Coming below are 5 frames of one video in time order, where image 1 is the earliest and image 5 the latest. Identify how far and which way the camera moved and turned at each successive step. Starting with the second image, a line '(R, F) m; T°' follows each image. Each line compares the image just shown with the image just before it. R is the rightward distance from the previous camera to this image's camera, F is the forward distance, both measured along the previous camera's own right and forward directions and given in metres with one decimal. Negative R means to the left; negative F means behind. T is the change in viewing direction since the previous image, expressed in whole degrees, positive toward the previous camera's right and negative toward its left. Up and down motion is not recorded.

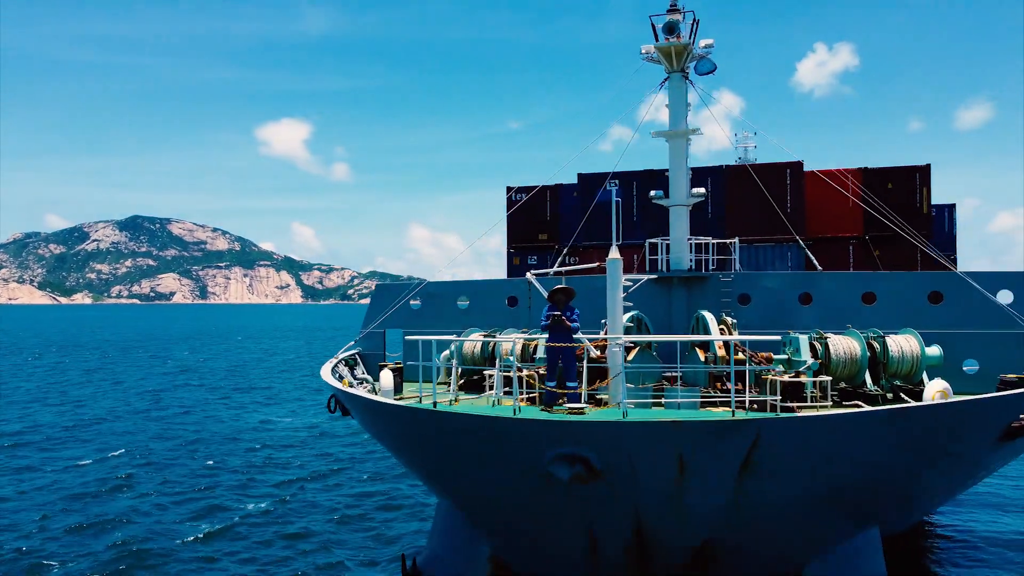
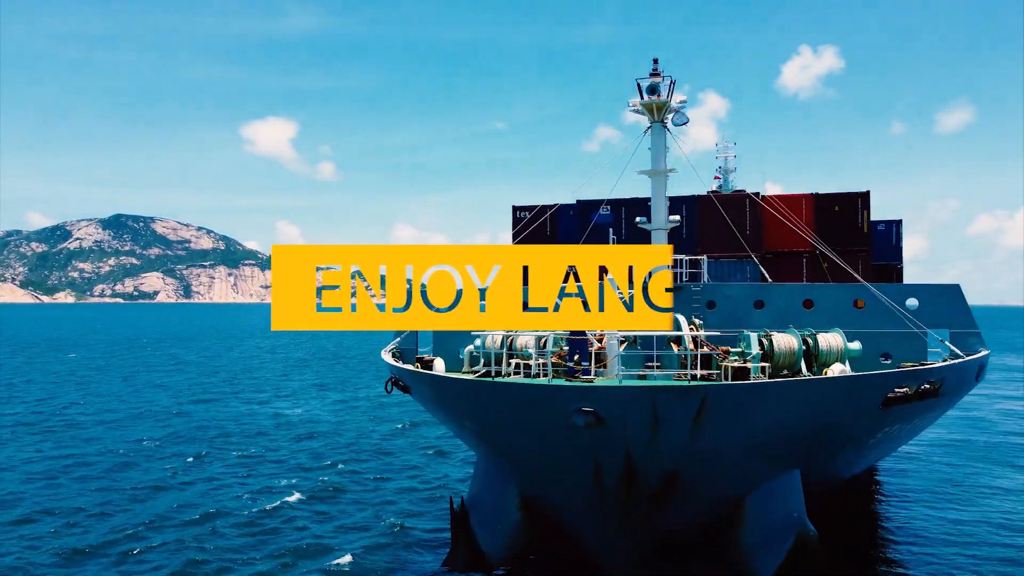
(-0.2, -1.1) m; +1°
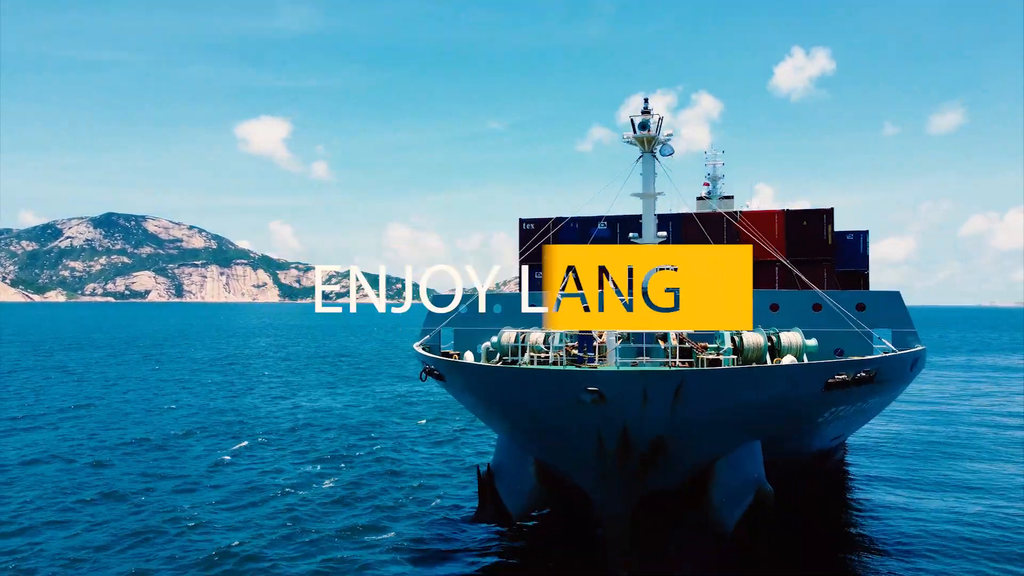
(-0.2, -0.9) m; +1°
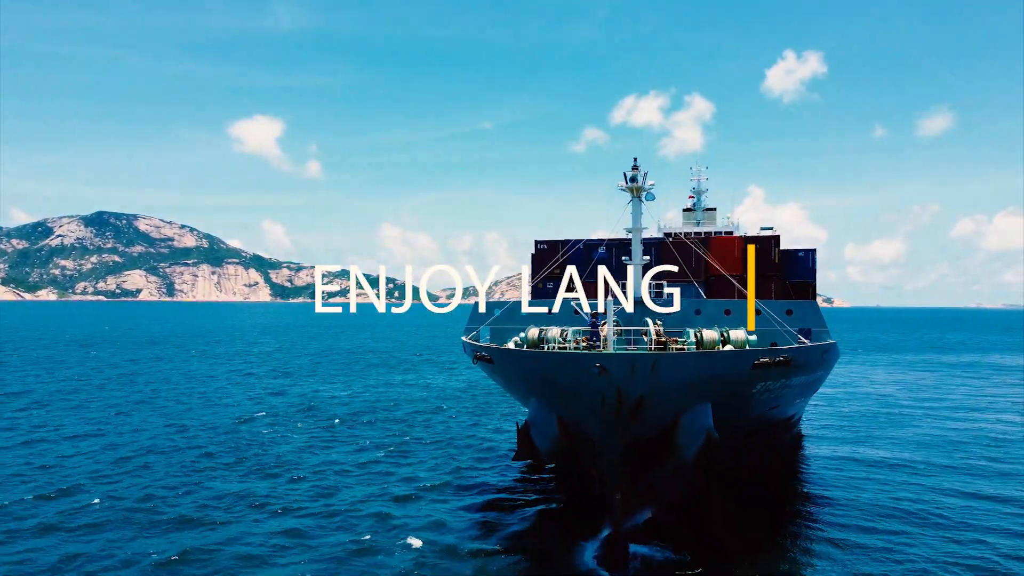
(-0.5, -0.4) m; +1°
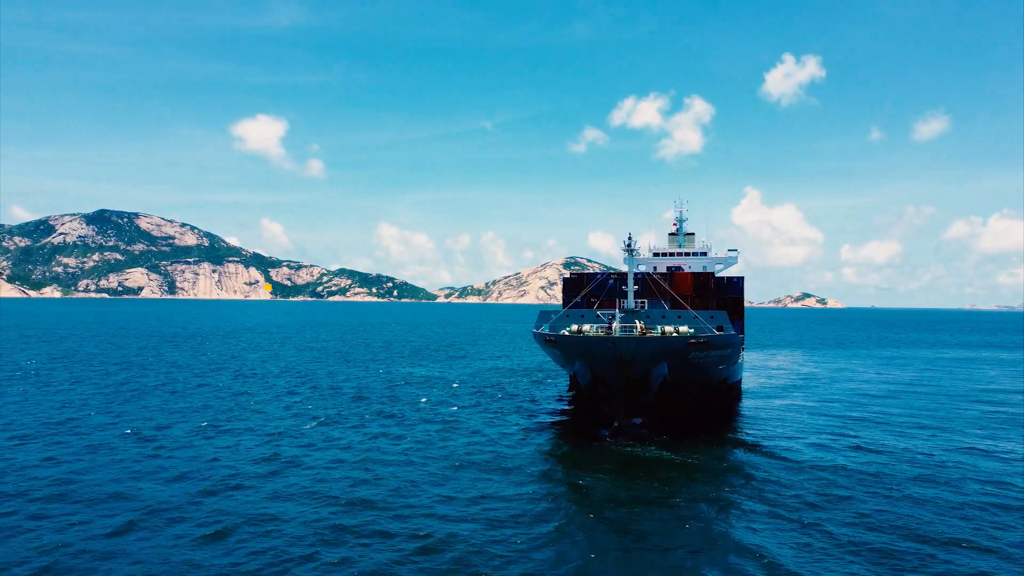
(0.0, -2.1) m; 0°
